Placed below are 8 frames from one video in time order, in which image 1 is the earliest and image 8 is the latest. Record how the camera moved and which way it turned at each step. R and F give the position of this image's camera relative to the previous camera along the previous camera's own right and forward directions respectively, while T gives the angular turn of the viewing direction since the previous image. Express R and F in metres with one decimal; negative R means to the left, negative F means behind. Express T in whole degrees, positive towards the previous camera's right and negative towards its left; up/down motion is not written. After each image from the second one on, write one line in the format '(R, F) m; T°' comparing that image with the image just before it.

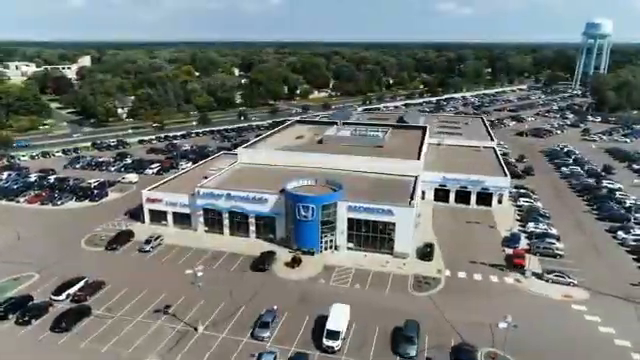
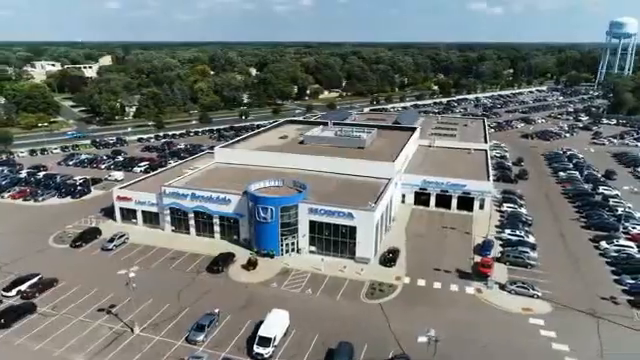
(+5.7, +1.1) m; -3°
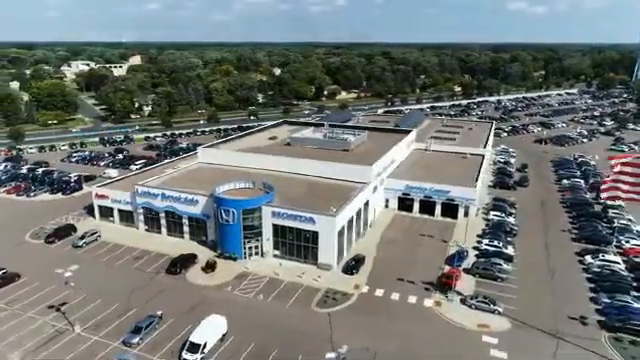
(+6.0, +1.2) m; -4°
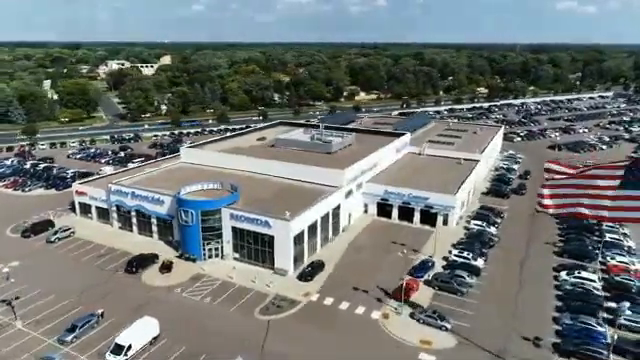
(+6.5, +1.1) m; -4°
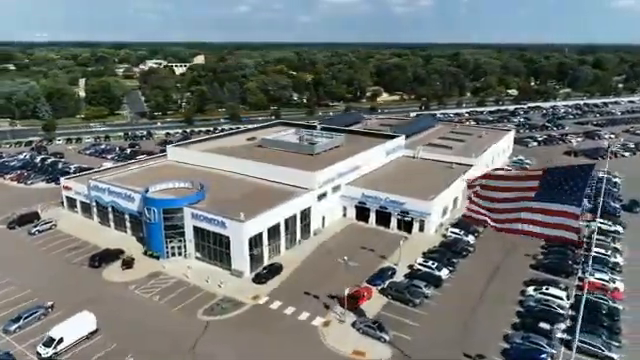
(+6.7, +0.9) m; -5°
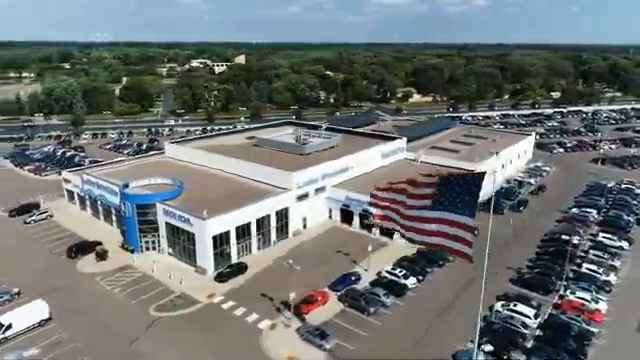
(+6.6, +1.1) m; -6°
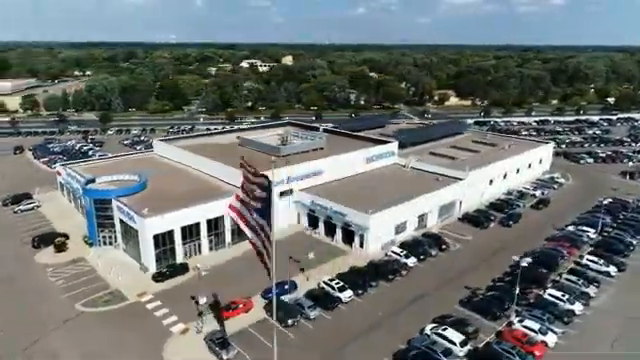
(+9.3, +2.0) m; -7°
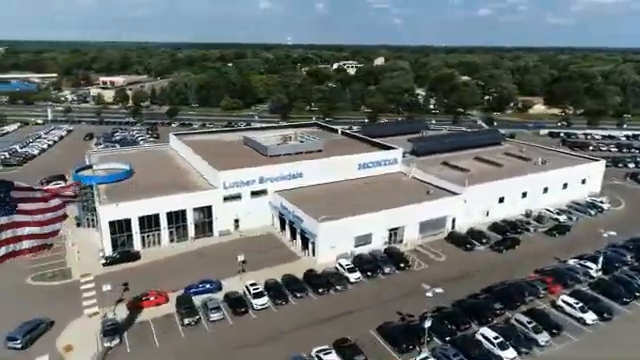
(+13.2, +2.9) m; -13°
